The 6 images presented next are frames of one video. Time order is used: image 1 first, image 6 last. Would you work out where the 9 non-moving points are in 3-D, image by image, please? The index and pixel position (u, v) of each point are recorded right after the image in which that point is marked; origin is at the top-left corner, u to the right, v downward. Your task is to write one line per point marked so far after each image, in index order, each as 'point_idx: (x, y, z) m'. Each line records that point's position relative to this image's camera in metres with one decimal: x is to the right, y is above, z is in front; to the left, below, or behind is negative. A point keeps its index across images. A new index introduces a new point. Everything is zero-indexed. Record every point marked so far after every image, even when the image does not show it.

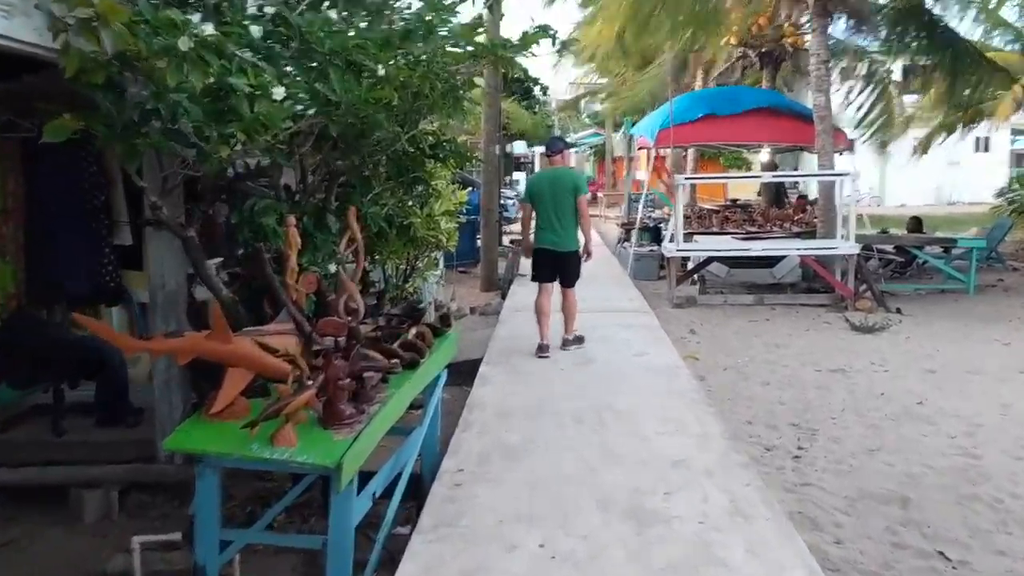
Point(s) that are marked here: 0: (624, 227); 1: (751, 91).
0: (+1.9, +1.0, +15.7) m
1: (+3.4, +2.8, +13.5) m
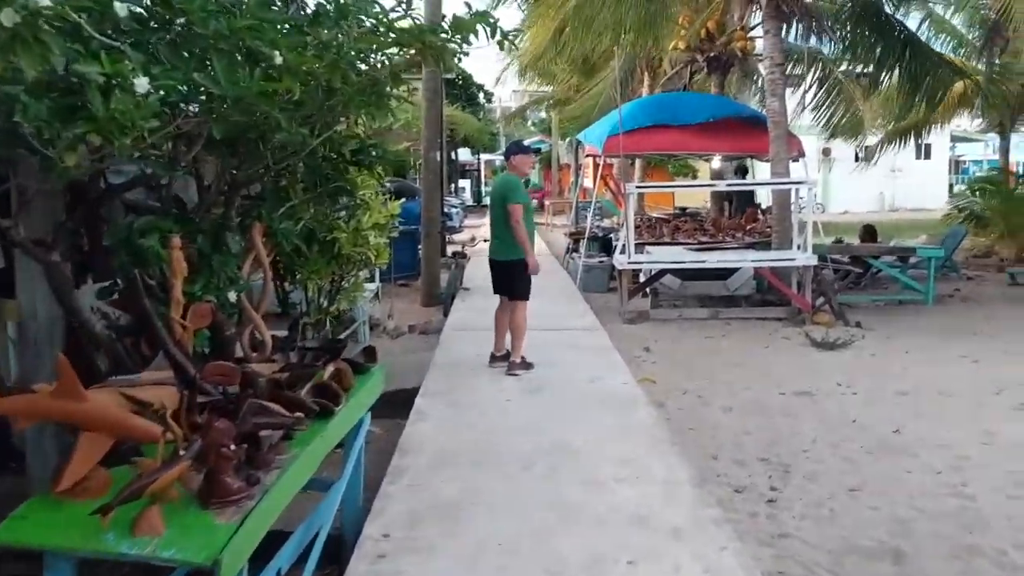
0: (+1.0, +0.8, +15.1) m
1: (+2.6, +2.6, +13.0) m
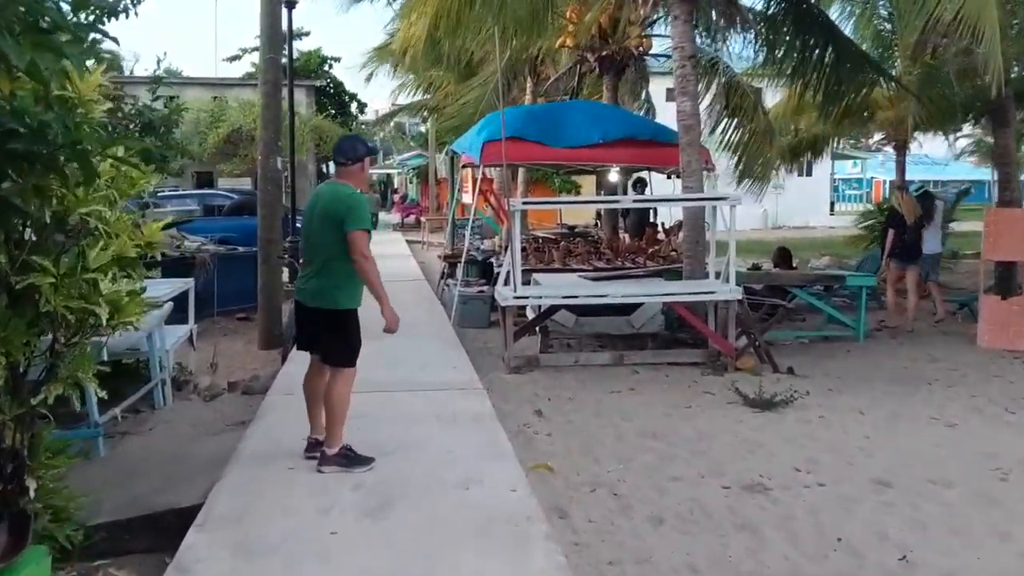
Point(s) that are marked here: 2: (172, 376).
0: (-0.9, +0.4, +13.0) m
1: (+1.0, +2.2, +11.2) m
2: (-2.7, -0.7, +7.5) m
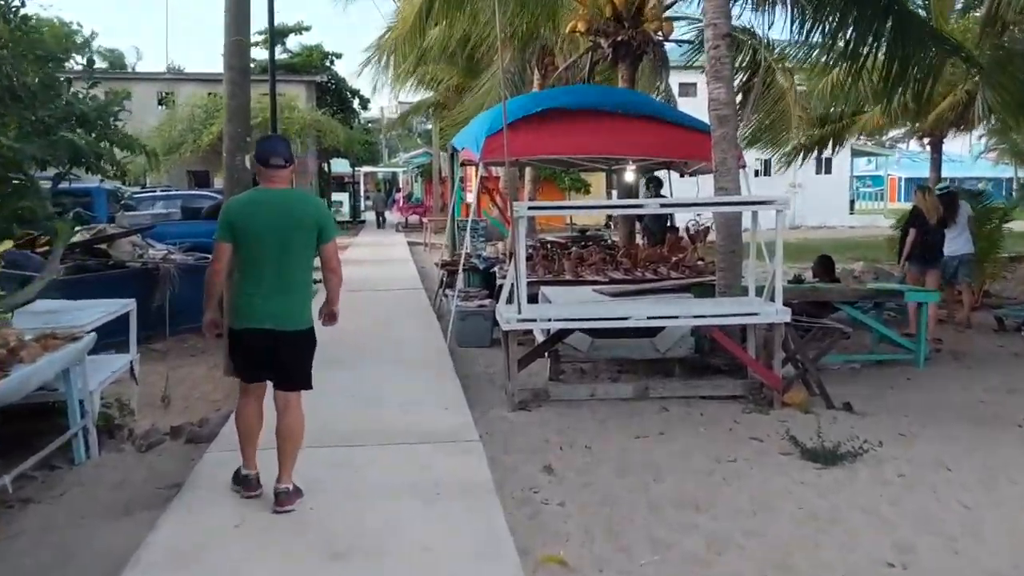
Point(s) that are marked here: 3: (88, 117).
0: (-0.8, +0.3, +11.7) m
1: (+1.0, +2.1, +9.8) m
2: (-2.7, -0.9, +6.2) m
3: (-3.2, +1.3, +7.2) m
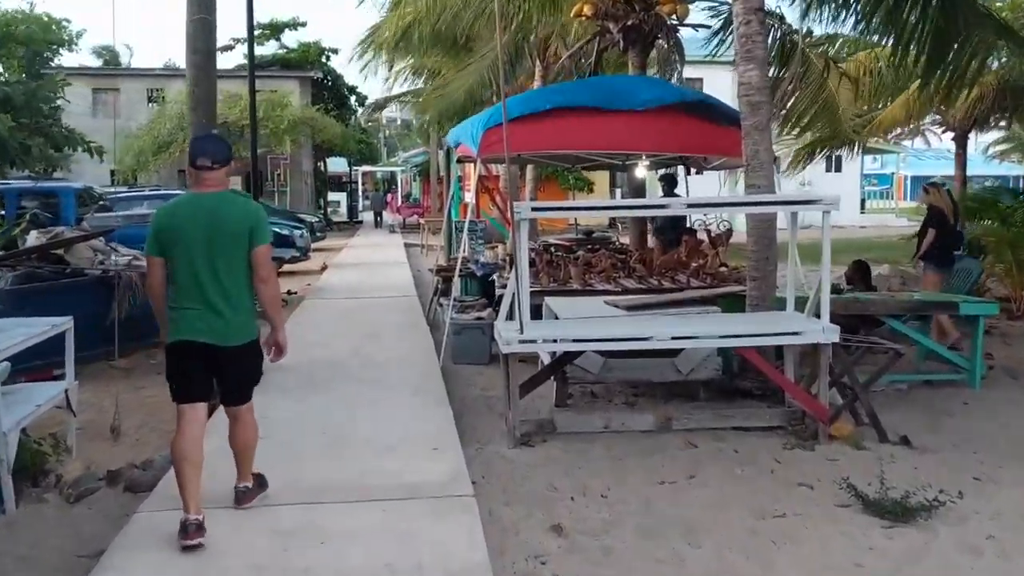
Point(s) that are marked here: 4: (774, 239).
0: (-0.8, +0.2, +10.7) m
1: (+1.0, +2.0, +8.8) m
2: (-2.7, -1.0, +5.2) m
3: (-3.2, +1.2, +6.1) m
4: (+1.9, +0.3, +6.9) m
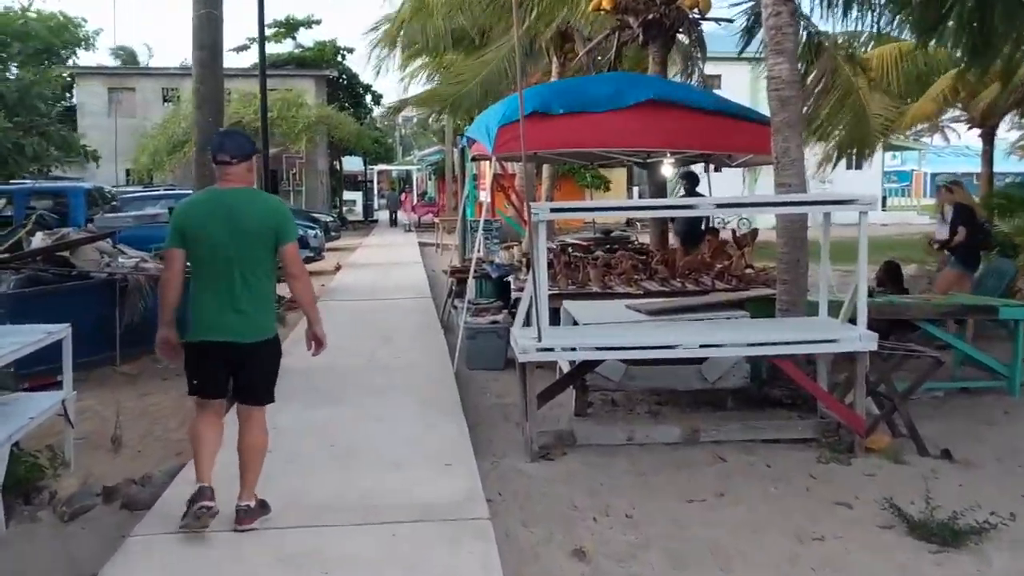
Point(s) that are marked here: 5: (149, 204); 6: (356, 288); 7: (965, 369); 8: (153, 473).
0: (-0.6, +0.1, +10.4) m
1: (+1.2, +1.9, +8.5) m
2: (-2.6, -1.0, +5.0) m
3: (-3.1, +1.2, +5.9) m
4: (+2.0, +0.3, +6.6) m
5: (-5.7, +1.3, +15.0) m
6: (-2.2, 0.0, +13.7) m
7: (+3.8, -0.7, +7.9) m
8: (-2.0, -1.0, +5.2) m
